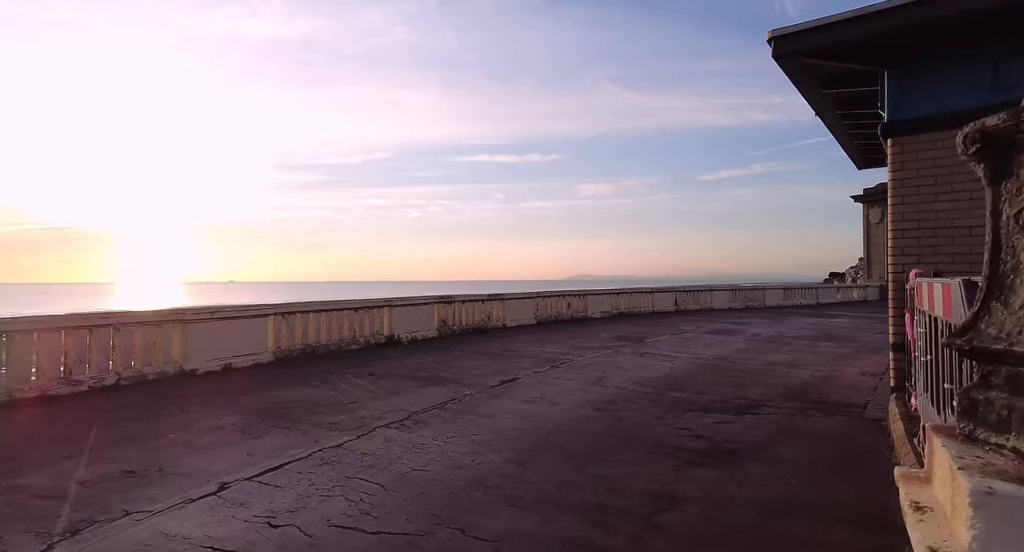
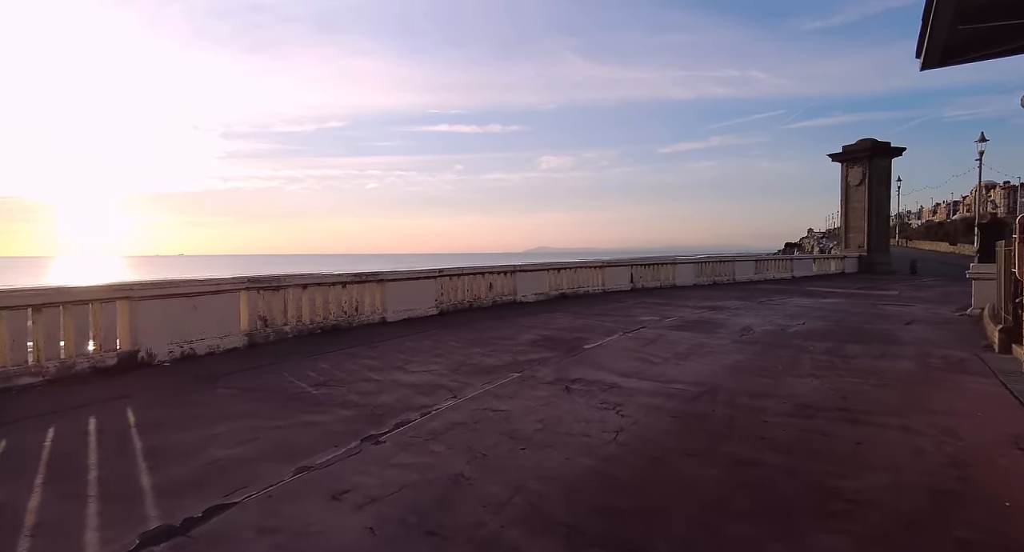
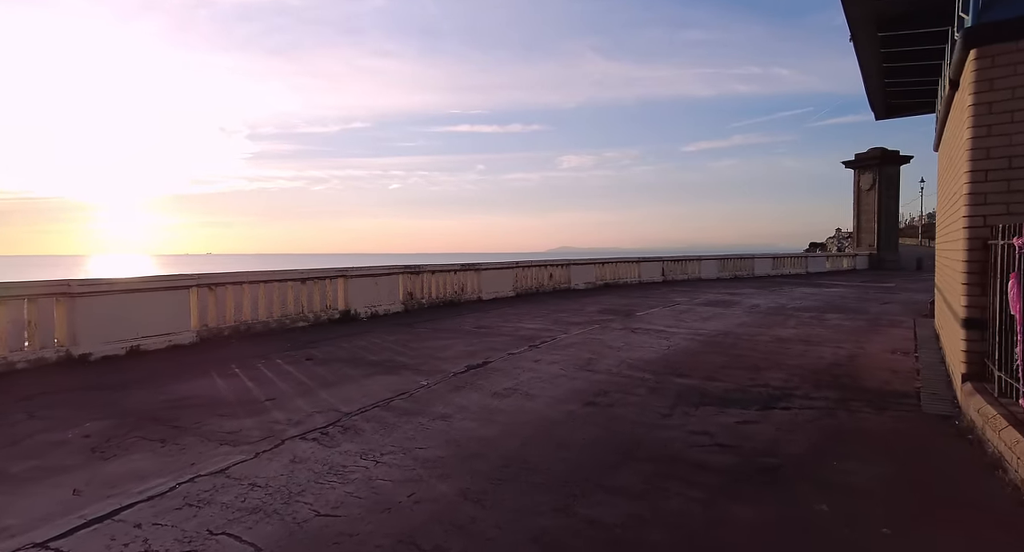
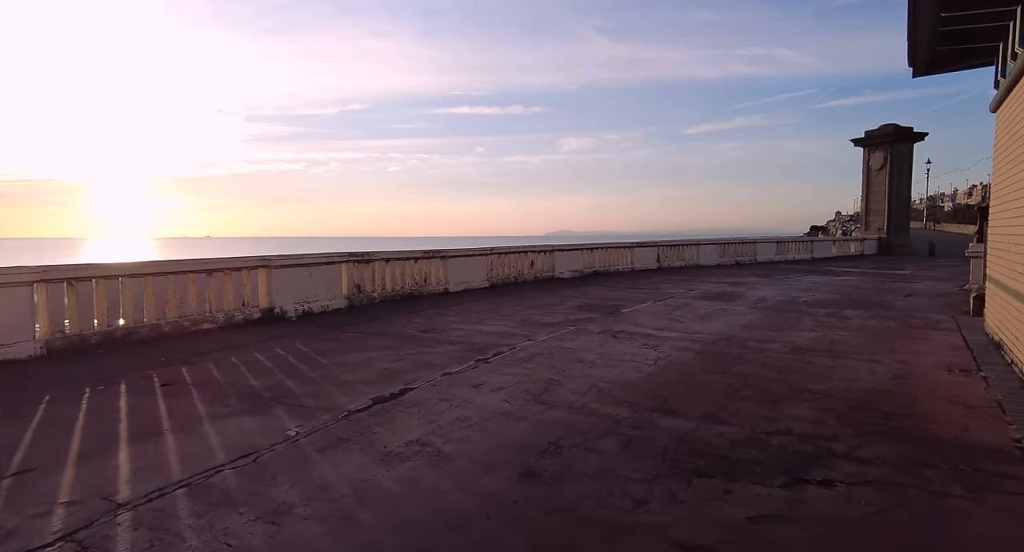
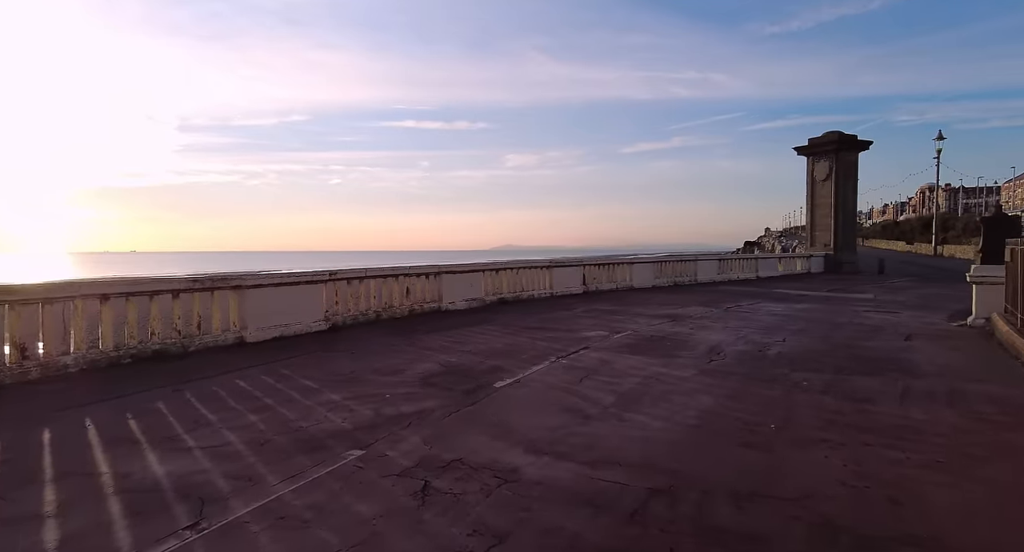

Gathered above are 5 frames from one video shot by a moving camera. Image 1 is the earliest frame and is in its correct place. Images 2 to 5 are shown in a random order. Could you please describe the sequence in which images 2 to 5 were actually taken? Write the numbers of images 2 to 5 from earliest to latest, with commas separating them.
3, 4, 2, 5
